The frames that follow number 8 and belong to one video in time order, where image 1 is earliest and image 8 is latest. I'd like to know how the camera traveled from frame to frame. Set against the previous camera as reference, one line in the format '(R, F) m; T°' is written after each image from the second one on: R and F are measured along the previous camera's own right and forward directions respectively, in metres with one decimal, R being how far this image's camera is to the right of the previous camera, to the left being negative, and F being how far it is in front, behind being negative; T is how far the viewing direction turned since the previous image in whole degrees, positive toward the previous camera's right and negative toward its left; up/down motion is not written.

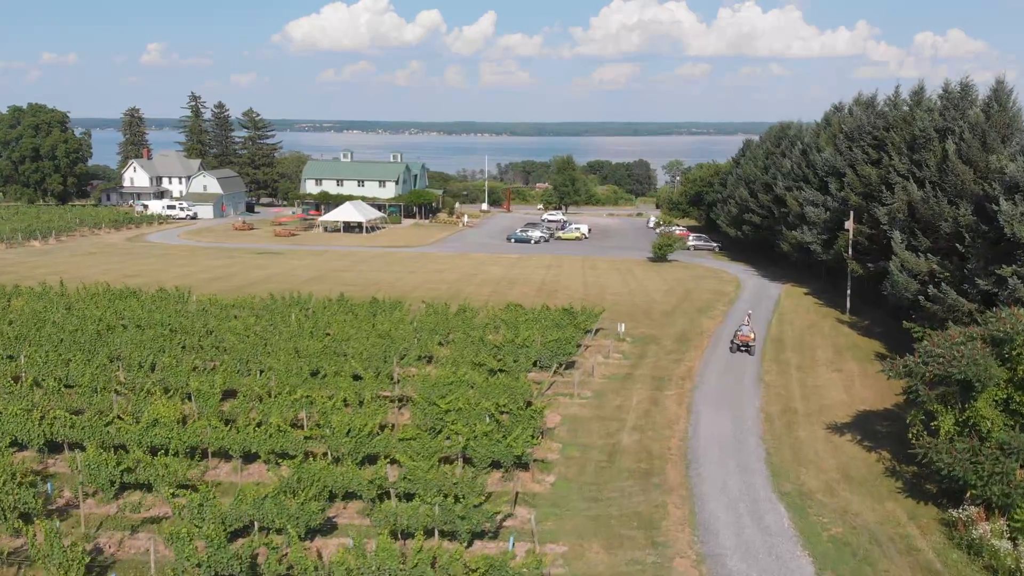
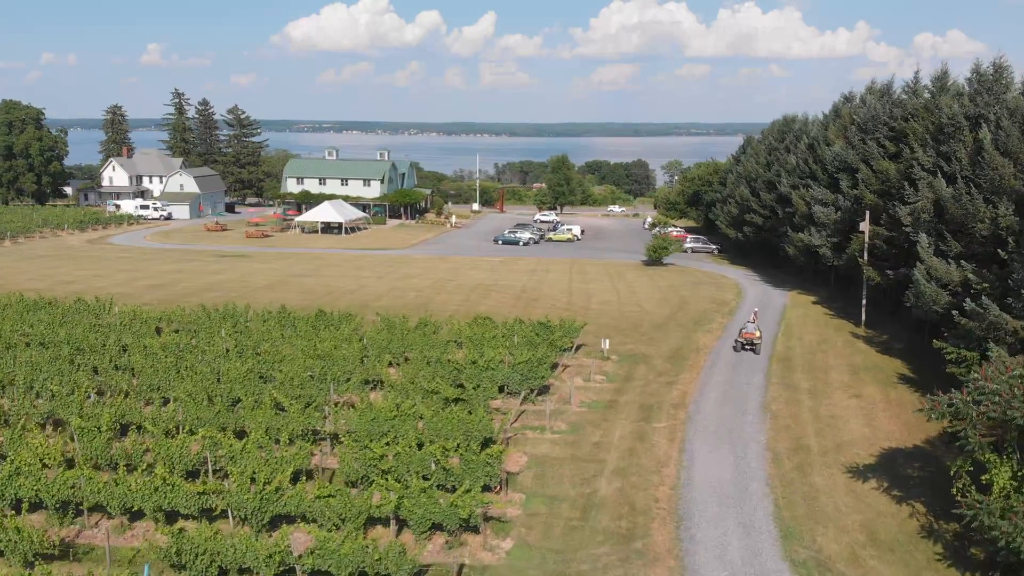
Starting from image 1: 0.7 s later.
(+1.1, +4.3) m; 0°
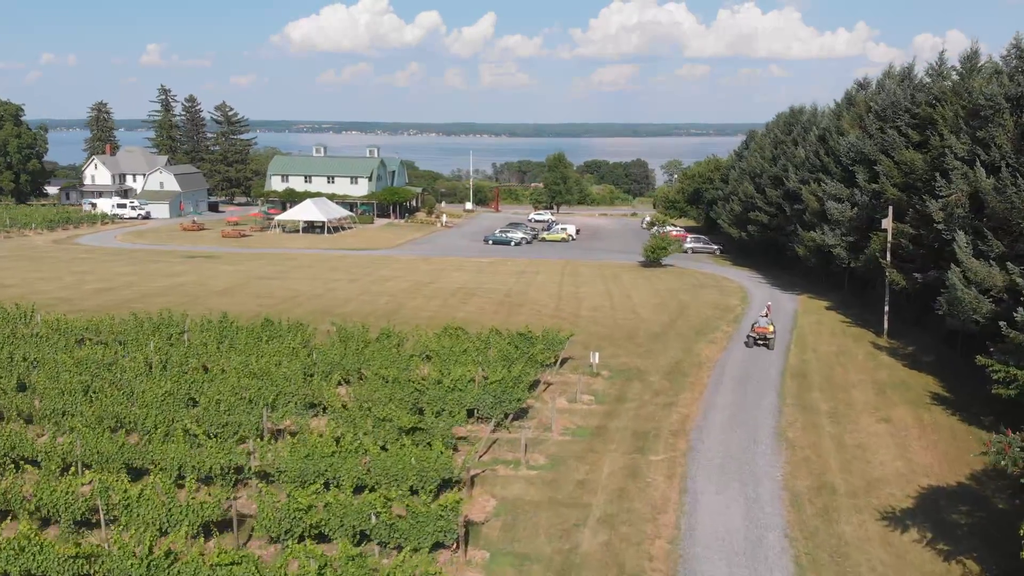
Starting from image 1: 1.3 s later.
(+0.7, +3.6) m; 0°
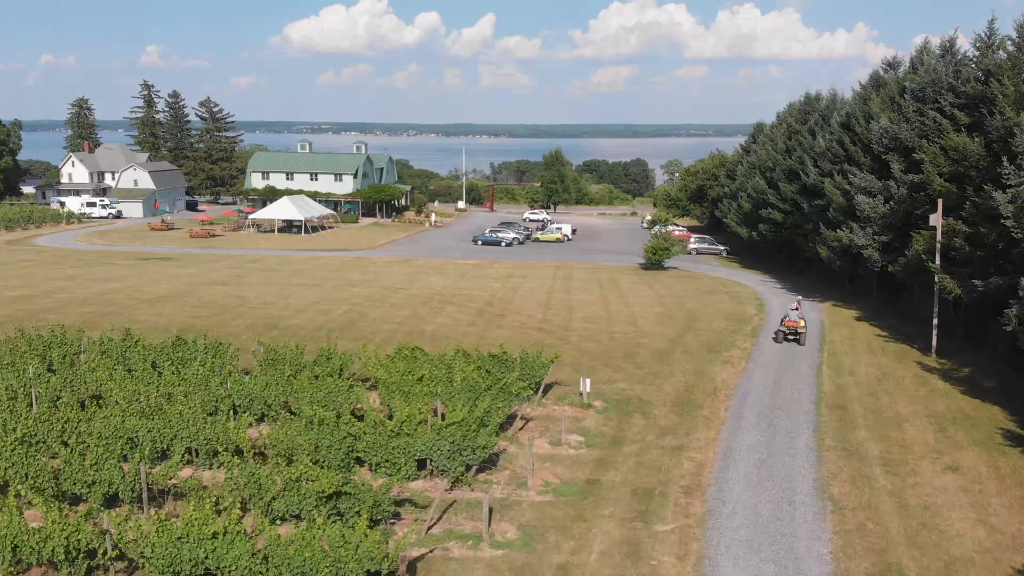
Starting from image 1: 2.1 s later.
(+0.7, +4.8) m; 0°
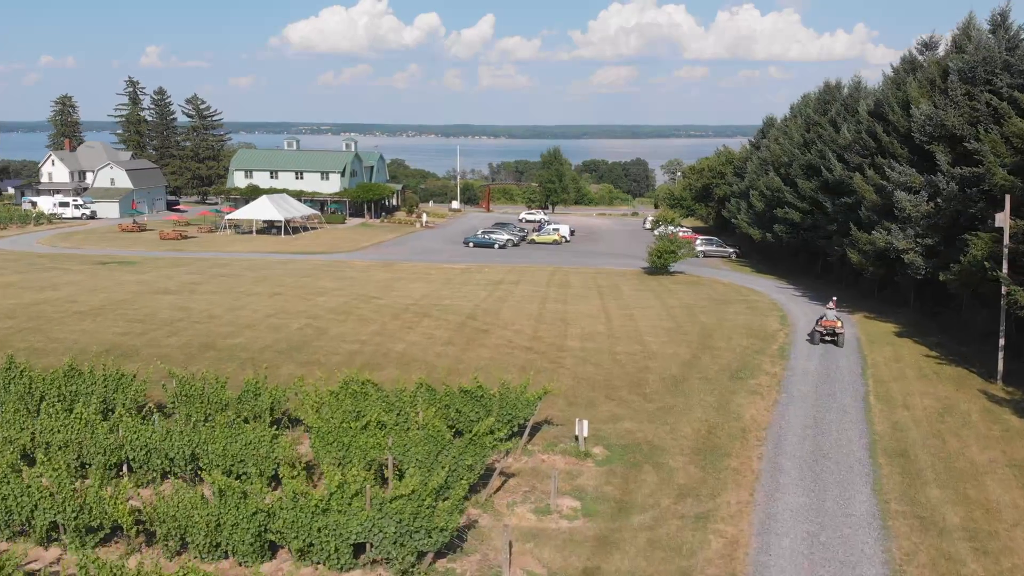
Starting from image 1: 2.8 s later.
(+0.4, +4.1) m; 0°
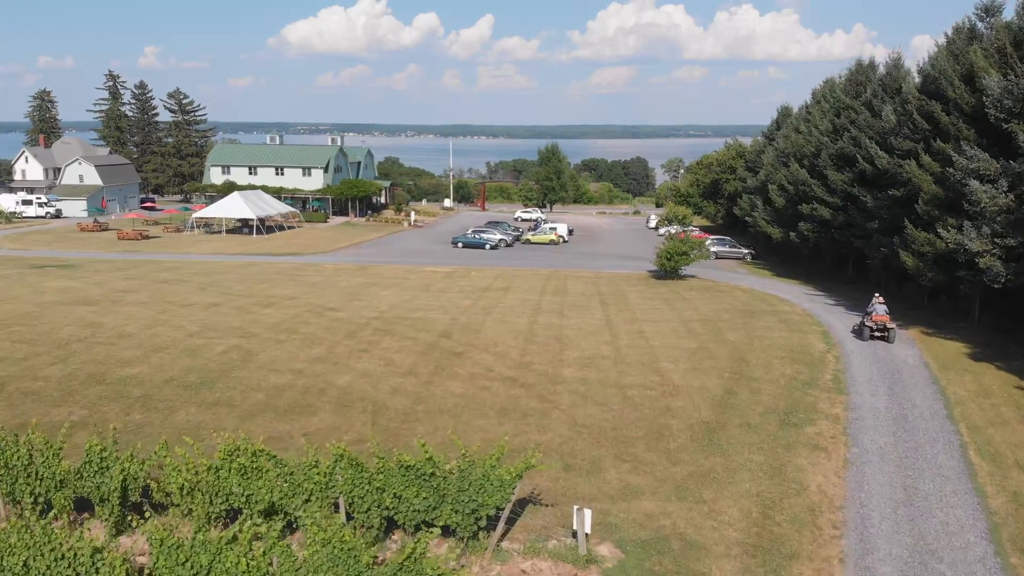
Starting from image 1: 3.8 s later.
(+0.4, +5.0) m; 0°
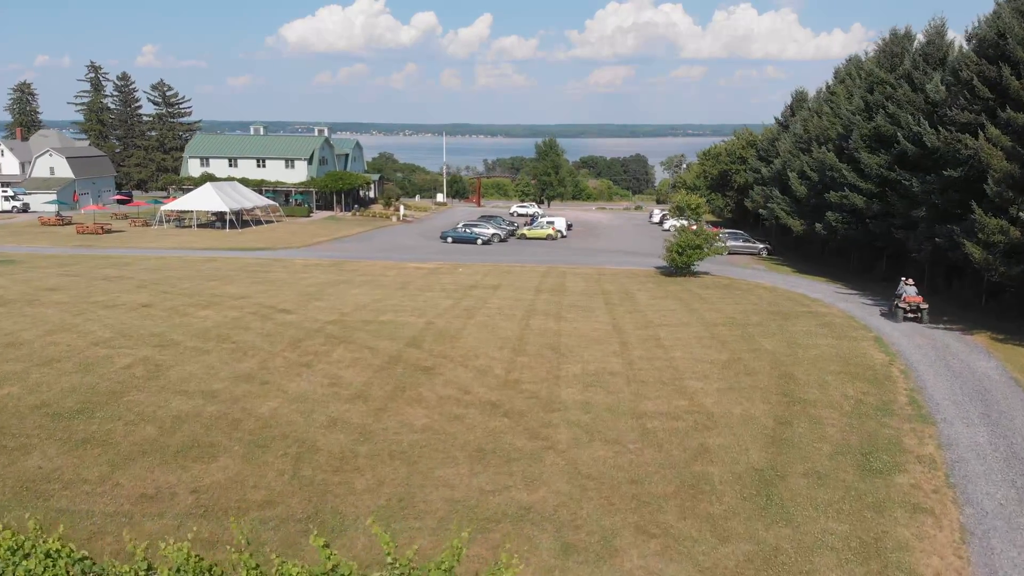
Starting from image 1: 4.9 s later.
(+0.3, +4.1) m; 0°
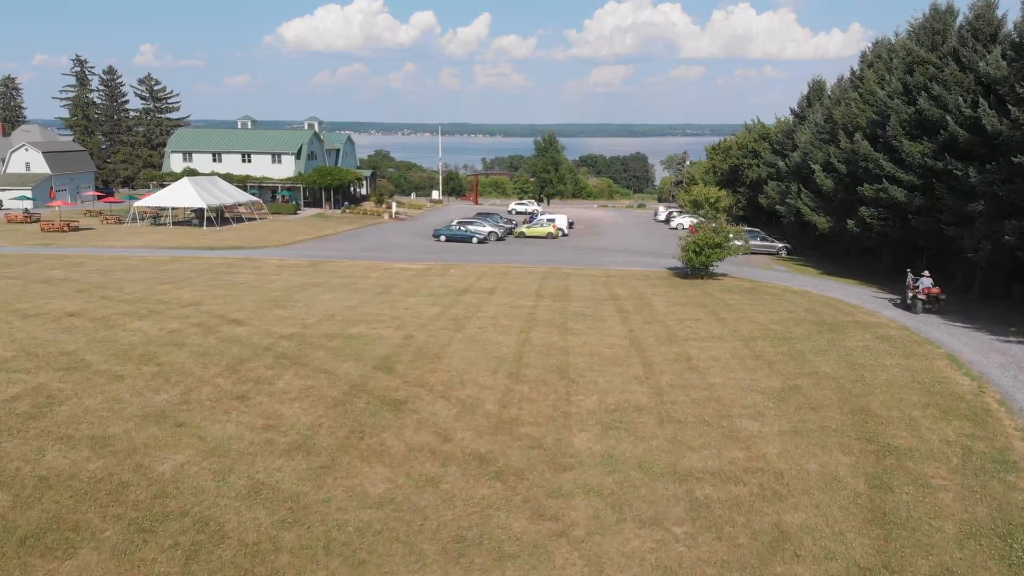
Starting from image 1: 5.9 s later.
(0.0, +3.4) m; 0°
